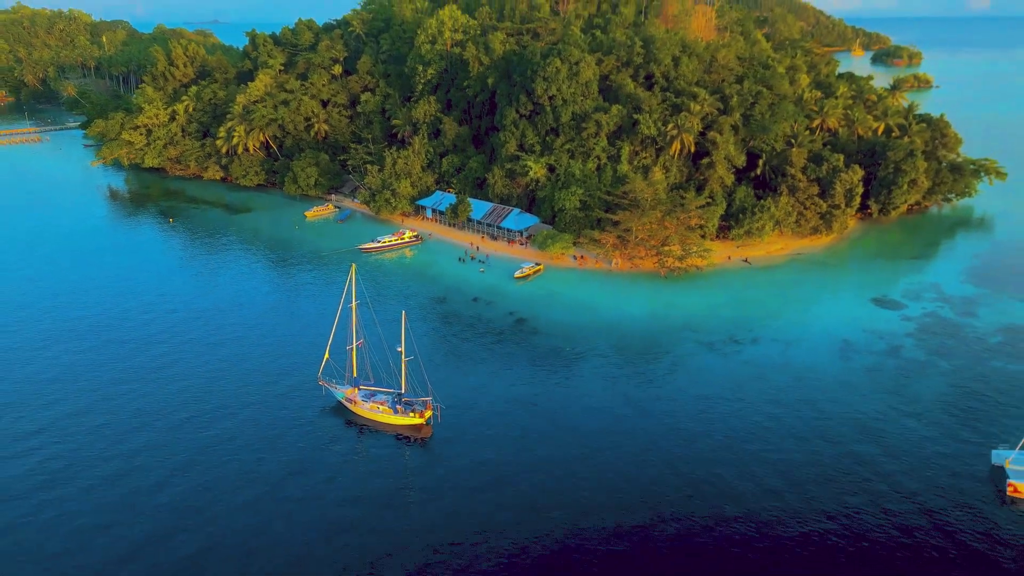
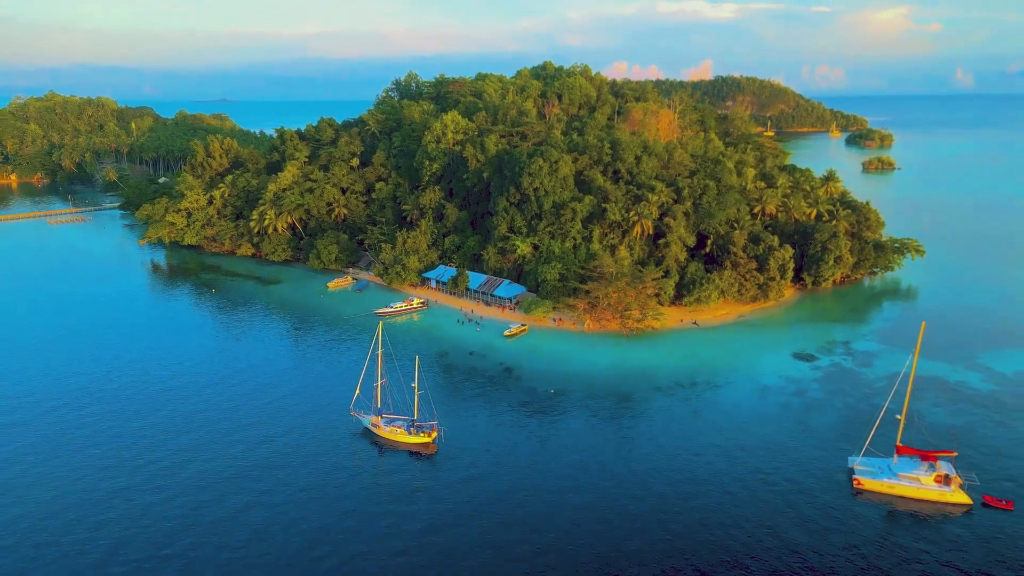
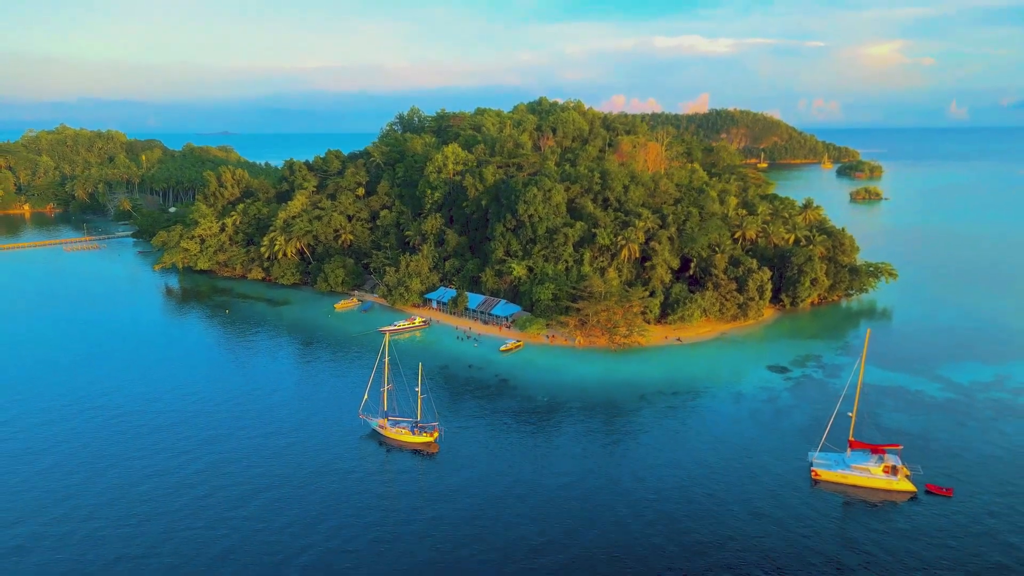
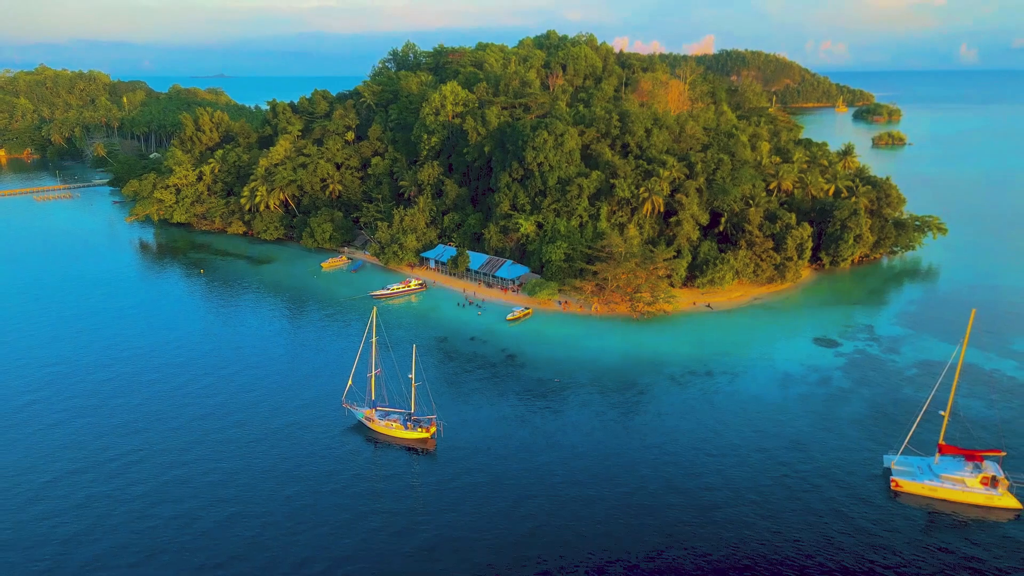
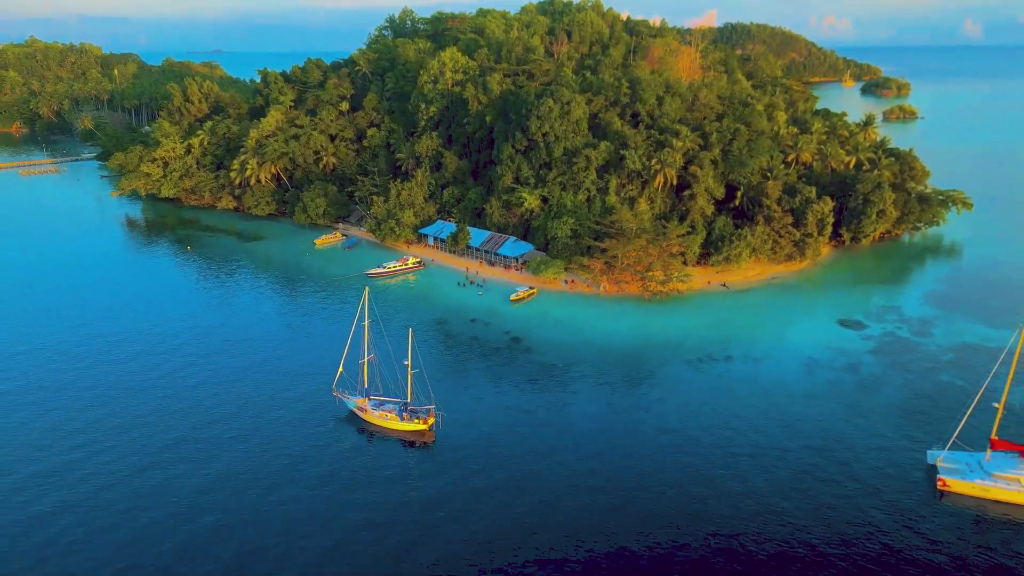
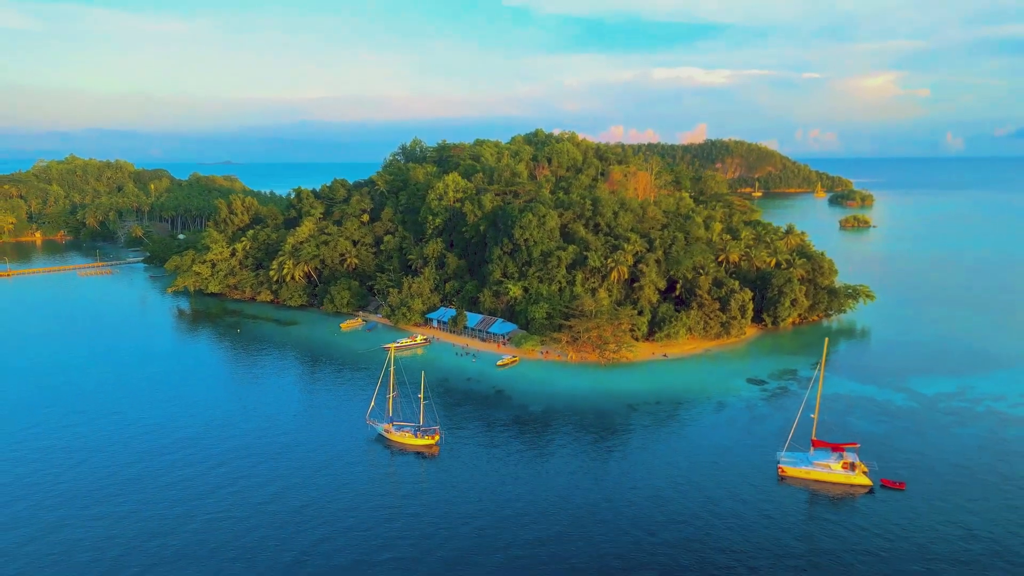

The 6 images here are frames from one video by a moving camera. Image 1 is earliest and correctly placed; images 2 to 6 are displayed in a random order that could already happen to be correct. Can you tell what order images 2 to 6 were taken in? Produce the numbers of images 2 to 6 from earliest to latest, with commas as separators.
5, 4, 2, 3, 6
